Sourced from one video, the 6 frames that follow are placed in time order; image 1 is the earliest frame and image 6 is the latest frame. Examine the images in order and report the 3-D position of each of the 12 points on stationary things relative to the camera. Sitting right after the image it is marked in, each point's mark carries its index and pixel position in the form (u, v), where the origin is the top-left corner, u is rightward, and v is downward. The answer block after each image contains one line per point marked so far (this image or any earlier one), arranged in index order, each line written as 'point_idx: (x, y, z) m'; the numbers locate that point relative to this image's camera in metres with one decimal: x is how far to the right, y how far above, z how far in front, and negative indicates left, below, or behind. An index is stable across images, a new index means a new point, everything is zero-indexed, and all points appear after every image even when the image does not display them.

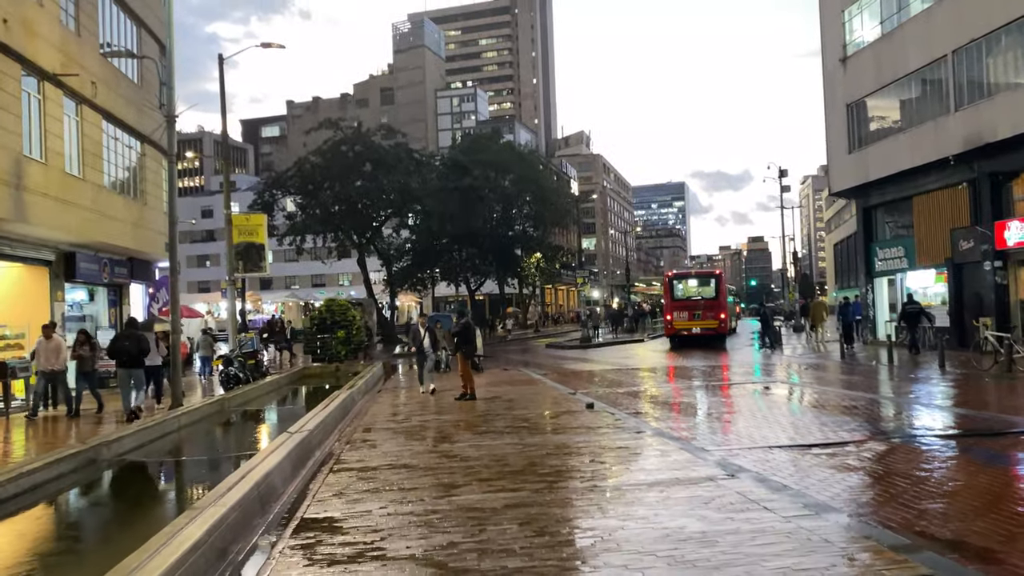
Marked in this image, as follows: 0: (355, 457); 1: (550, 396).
0: (-1.8, -1.9, +8.6) m
1: (+0.7, -2.0, +14.2) m
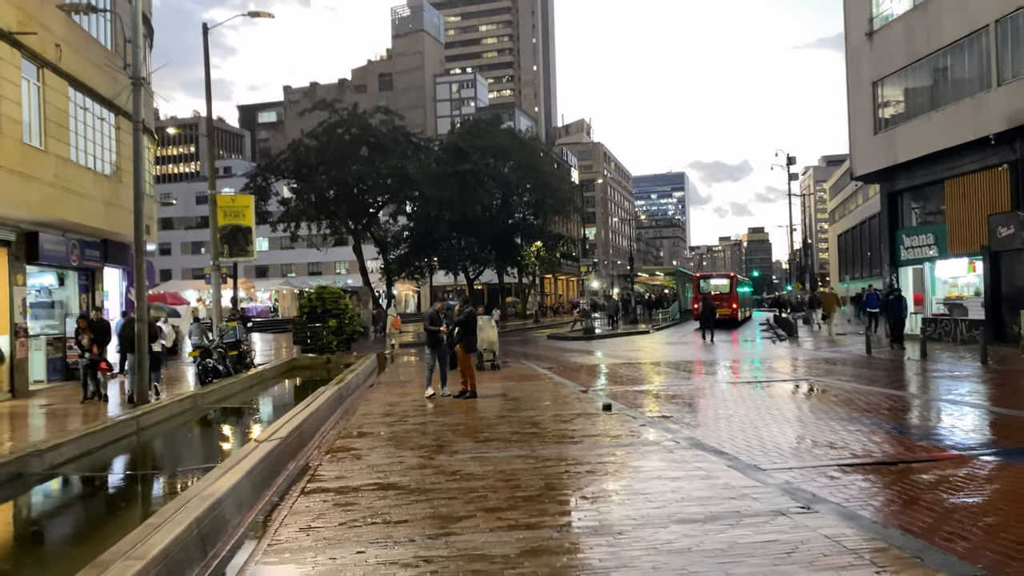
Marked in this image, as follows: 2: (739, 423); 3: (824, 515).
0: (-1.7, -1.8, +7.2) m
1: (+0.8, -1.8, +12.7) m
2: (+3.1, -1.8, +11.0) m
3: (+2.1, -1.5, +5.2) m
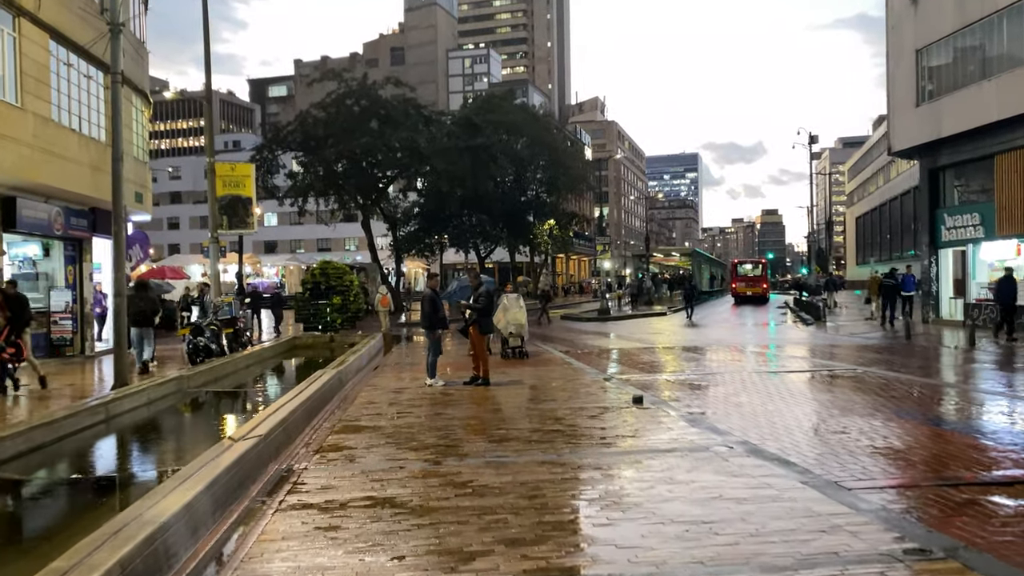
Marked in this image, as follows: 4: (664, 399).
0: (-1.5, -1.5, +6.0) m
1: (+1.0, -1.4, +11.5) m
2: (+3.3, -1.5, +9.7) m
3: (+2.3, -1.4, +3.9) m
4: (+2.1, -1.5, +10.8) m
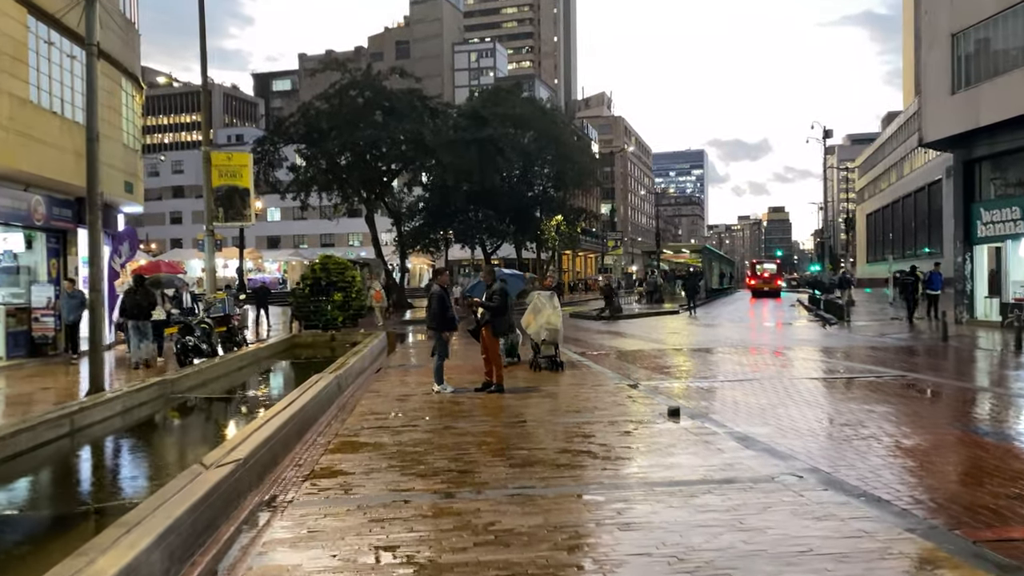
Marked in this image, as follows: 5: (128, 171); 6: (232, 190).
0: (-1.3, -1.5, +4.9) m
1: (+1.2, -1.4, +10.4) m
2: (+3.5, -1.5, +8.6) m
3: (+2.4, -1.4, +2.8) m
4: (+2.3, -1.5, +9.7) m
5: (-9.5, +2.9, +19.0) m
6: (-7.3, +2.6, +19.9) m
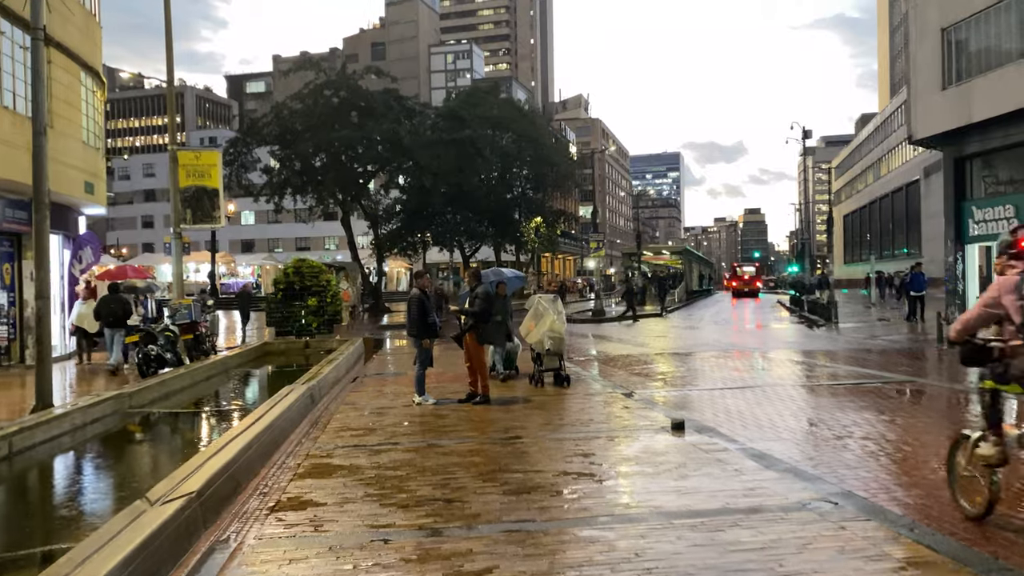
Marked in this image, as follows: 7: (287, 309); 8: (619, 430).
0: (-1.3, -1.5, +4.2) m
1: (+1.1, -1.4, +9.7) m
2: (+3.4, -1.5, +8.0) m
3: (+2.5, -1.4, +2.2) m
4: (+2.2, -1.5, +9.0) m
5: (-10.0, +2.8, +18.0) m
6: (-7.8, +2.4, +19.0) m
7: (-5.8, -0.6, +19.8) m
8: (+1.1, -1.4, +7.7) m
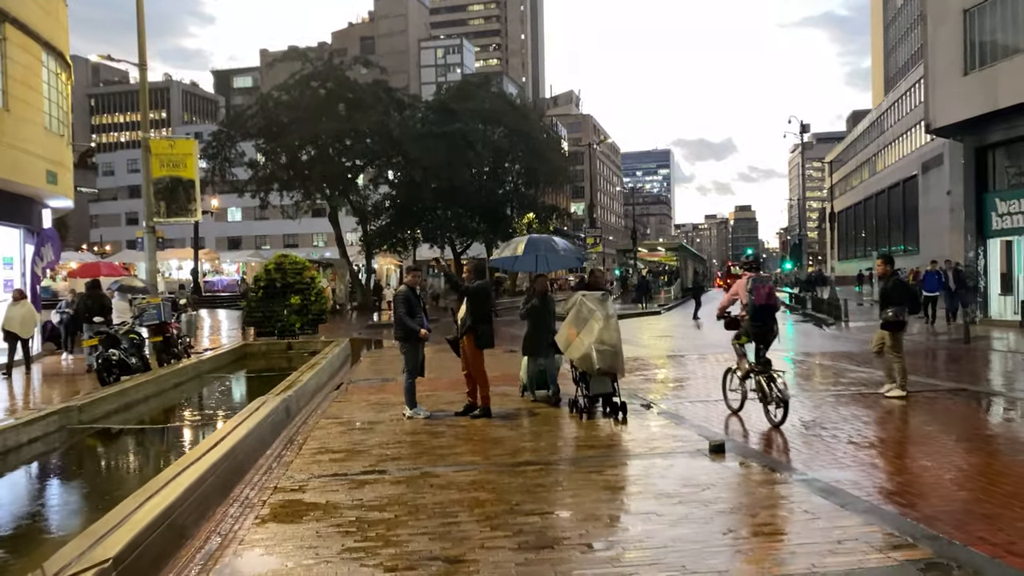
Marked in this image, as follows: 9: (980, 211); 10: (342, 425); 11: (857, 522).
0: (-1.2, -1.5, +2.9) m
1: (+1.1, -1.4, +8.5) m
2: (+3.5, -1.5, +6.8) m
3: (+2.7, -1.4, +1.0) m
4: (+2.3, -1.5, +7.8) m
5: (-10.0, +2.8, +16.7) m
6: (-7.8, +2.5, +17.7) m
7: (-5.9, -0.5, +18.5) m
8: (+1.2, -1.4, +6.5) m
9: (+12.2, +2.0, +20.0) m
10: (-1.9, -1.5, +8.3) m
11: (+2.0, -1.4, +4.6) m
